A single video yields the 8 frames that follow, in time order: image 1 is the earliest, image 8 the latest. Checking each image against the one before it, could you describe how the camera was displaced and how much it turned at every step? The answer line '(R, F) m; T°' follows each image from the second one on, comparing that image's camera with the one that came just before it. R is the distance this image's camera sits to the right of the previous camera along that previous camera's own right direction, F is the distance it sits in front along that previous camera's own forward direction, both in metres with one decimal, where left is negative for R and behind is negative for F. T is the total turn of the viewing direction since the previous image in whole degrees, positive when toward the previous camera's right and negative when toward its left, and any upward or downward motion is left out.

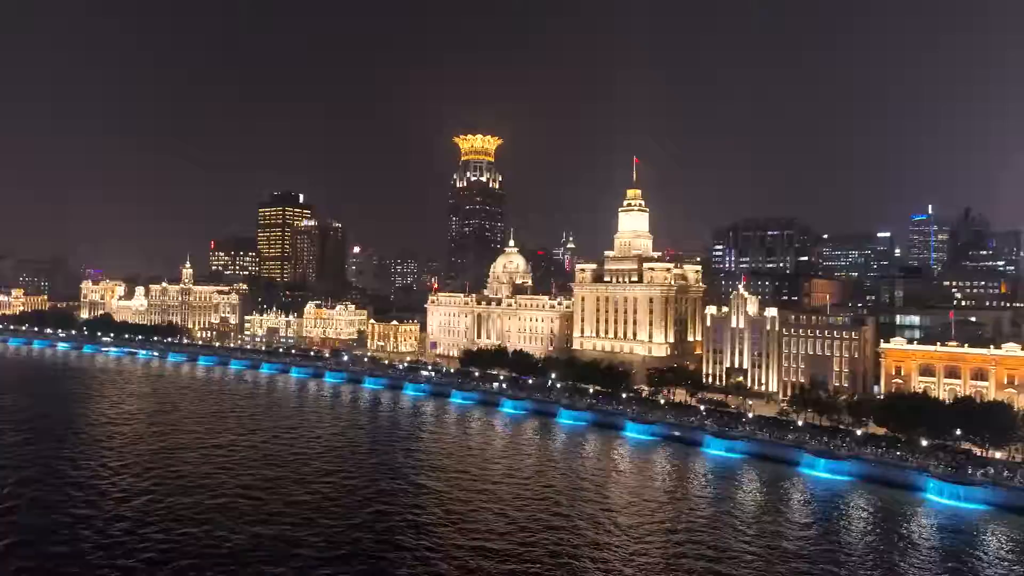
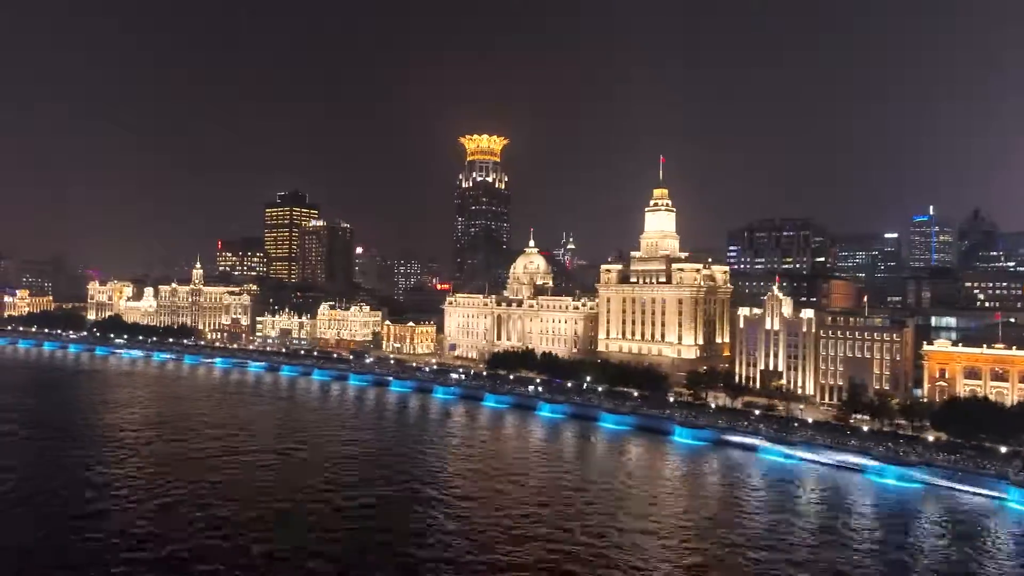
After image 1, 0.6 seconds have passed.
(-4.3, +1.6) m; 0°
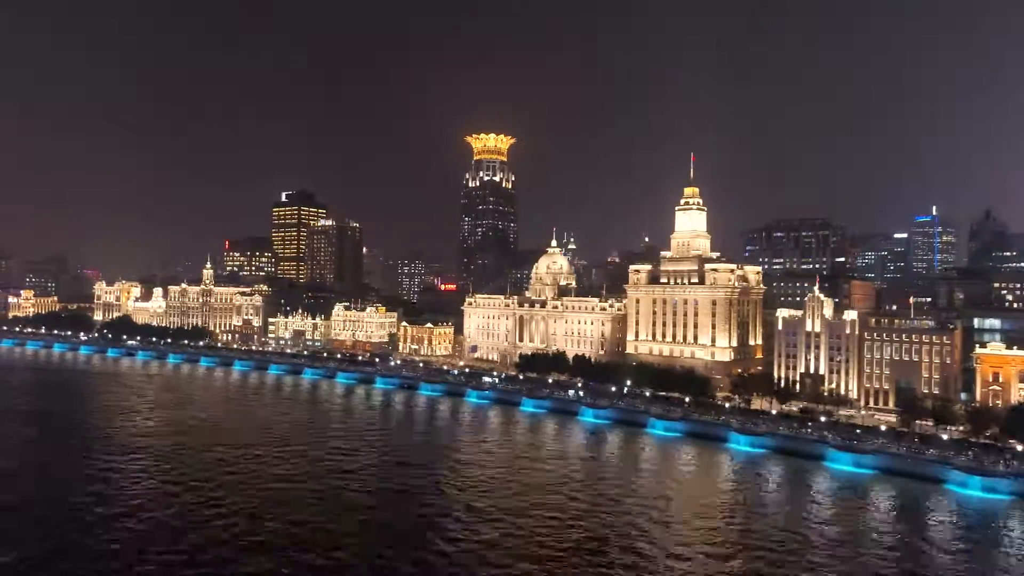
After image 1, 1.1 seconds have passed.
(-4.5, +2.3) m; 0°
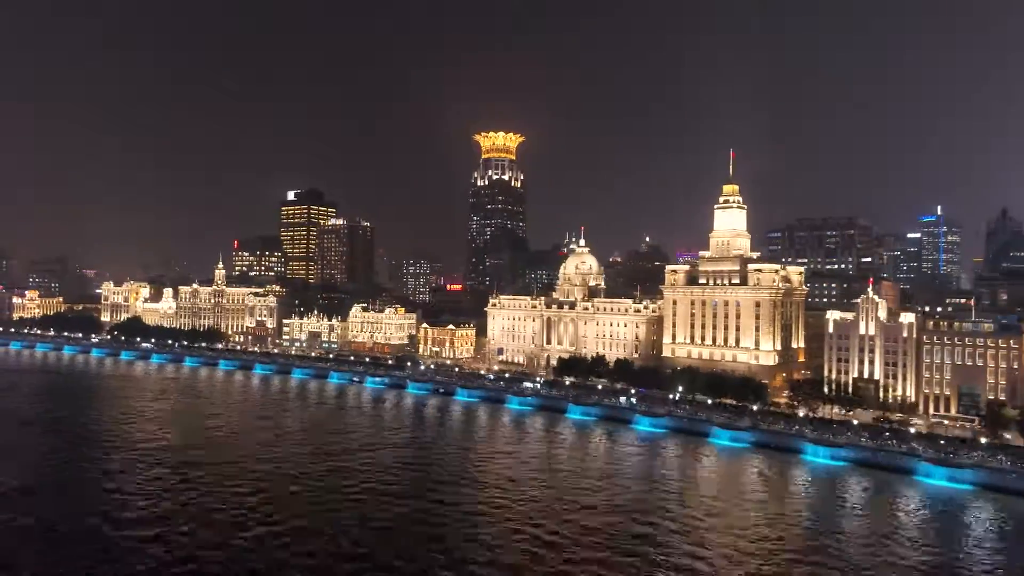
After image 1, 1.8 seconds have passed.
(-5.2, +3.4) m; 0°
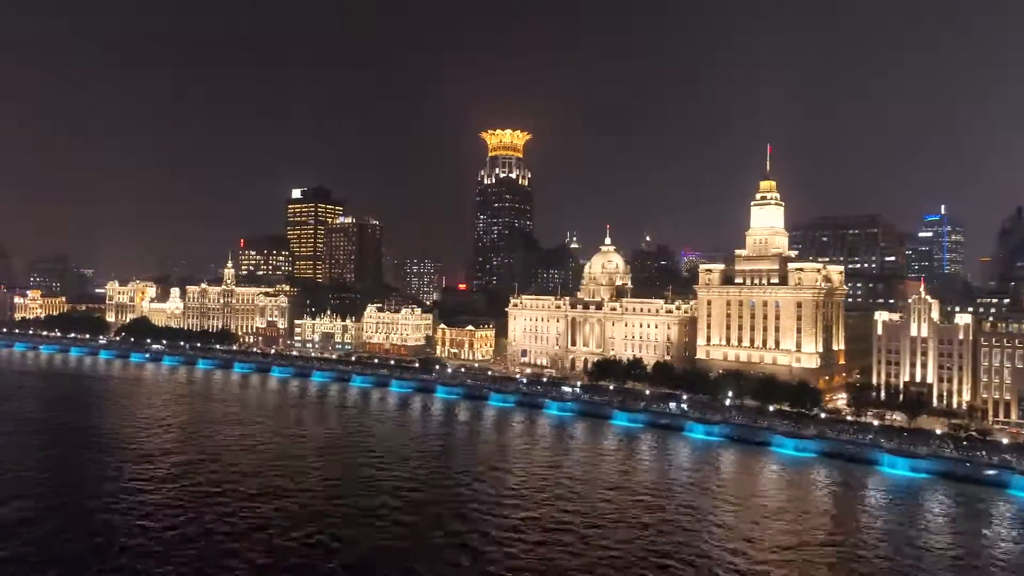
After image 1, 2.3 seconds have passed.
(-4.5, +3.4) m; 0°
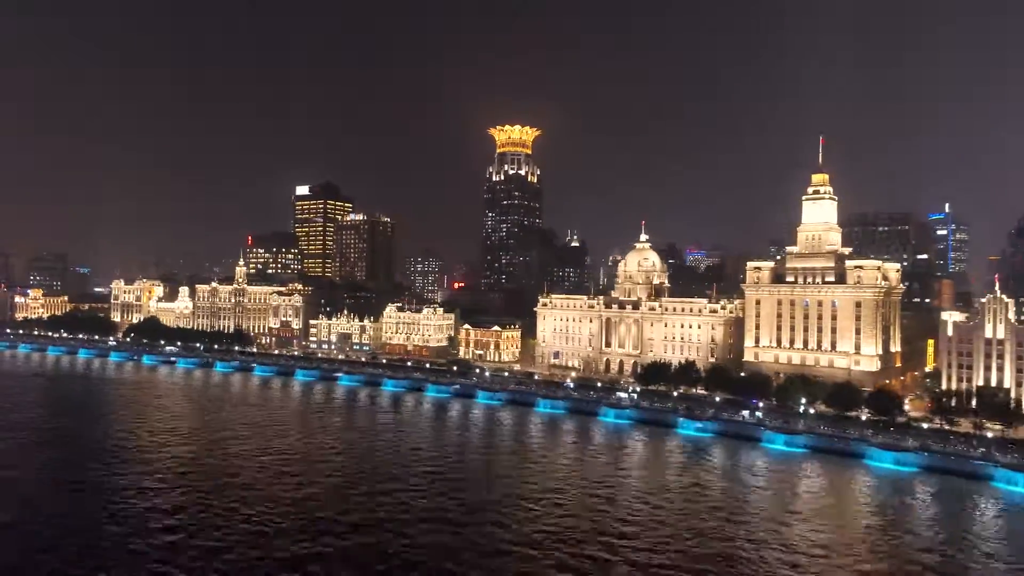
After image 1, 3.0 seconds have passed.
(-5.8, +4.7) m; 0°
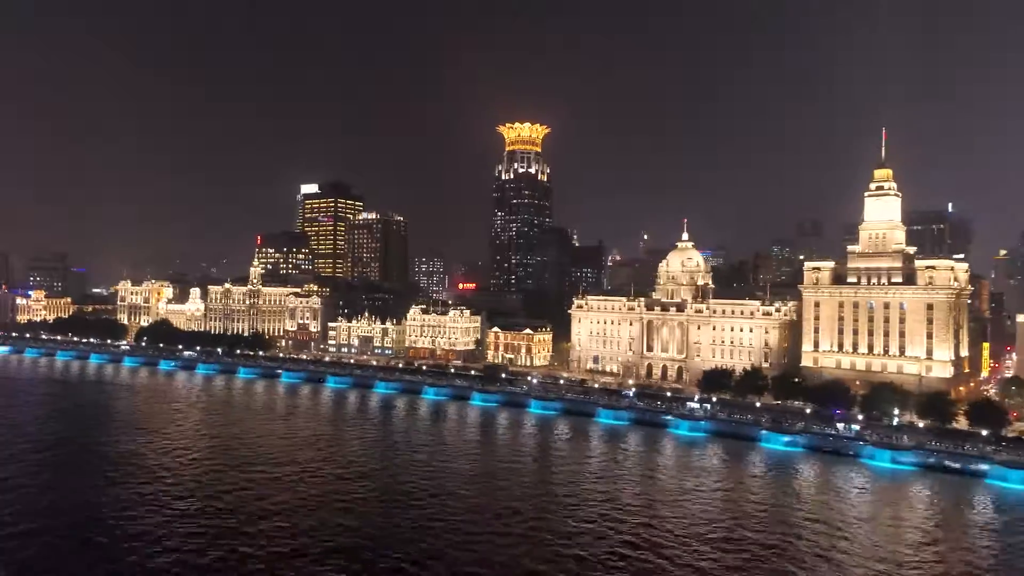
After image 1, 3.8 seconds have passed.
(-6.6, +4.9) m; +1°
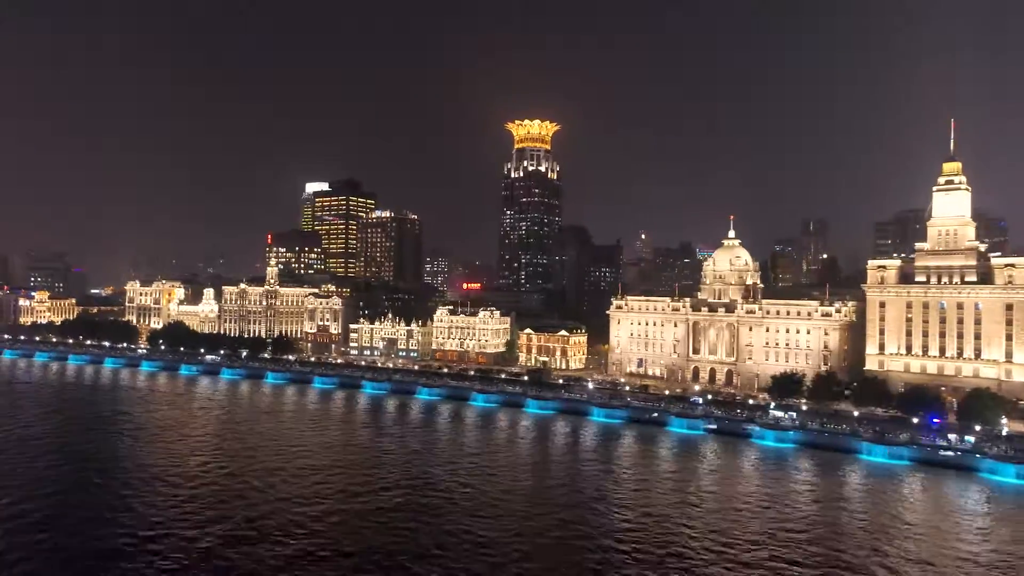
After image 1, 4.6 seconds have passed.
(-6.8, +4.5) m; +1°
